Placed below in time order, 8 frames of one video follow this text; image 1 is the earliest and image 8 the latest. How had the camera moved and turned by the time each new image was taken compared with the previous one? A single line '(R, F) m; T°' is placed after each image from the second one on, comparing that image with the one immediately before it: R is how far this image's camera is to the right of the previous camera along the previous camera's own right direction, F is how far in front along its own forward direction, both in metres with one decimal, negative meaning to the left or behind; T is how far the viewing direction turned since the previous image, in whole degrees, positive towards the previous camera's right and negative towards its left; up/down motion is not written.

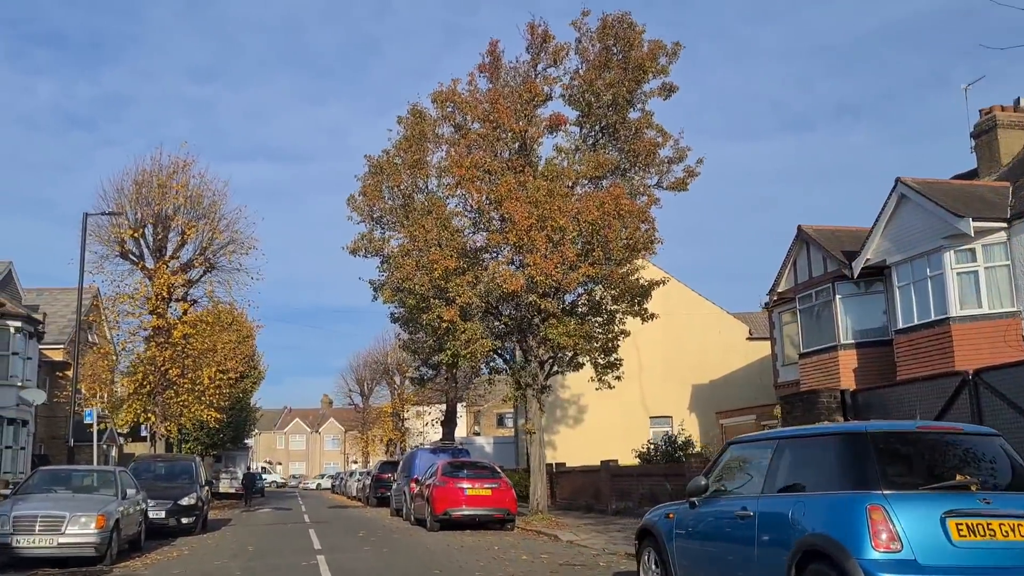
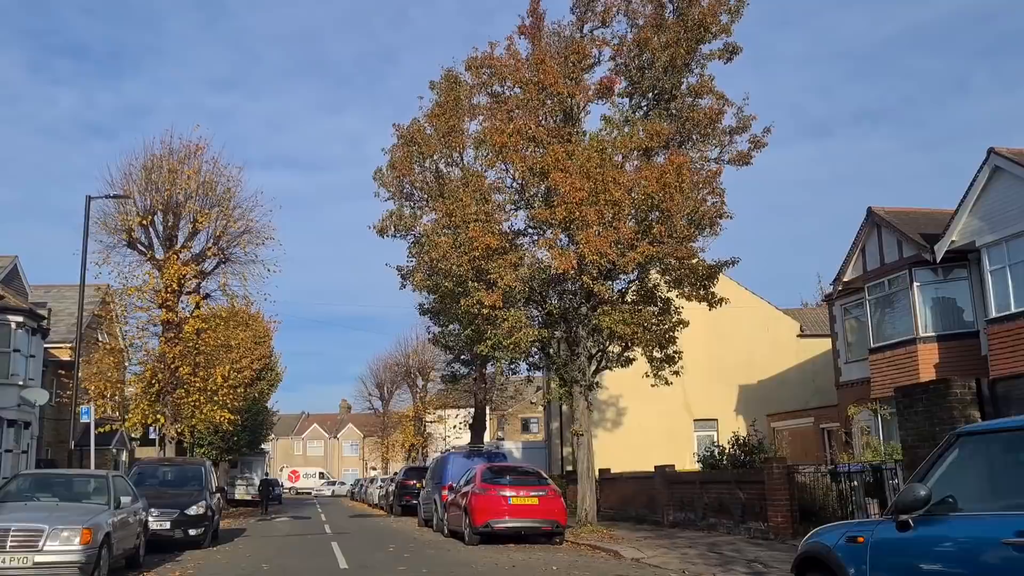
(-0.6, +2.2) m; -1°
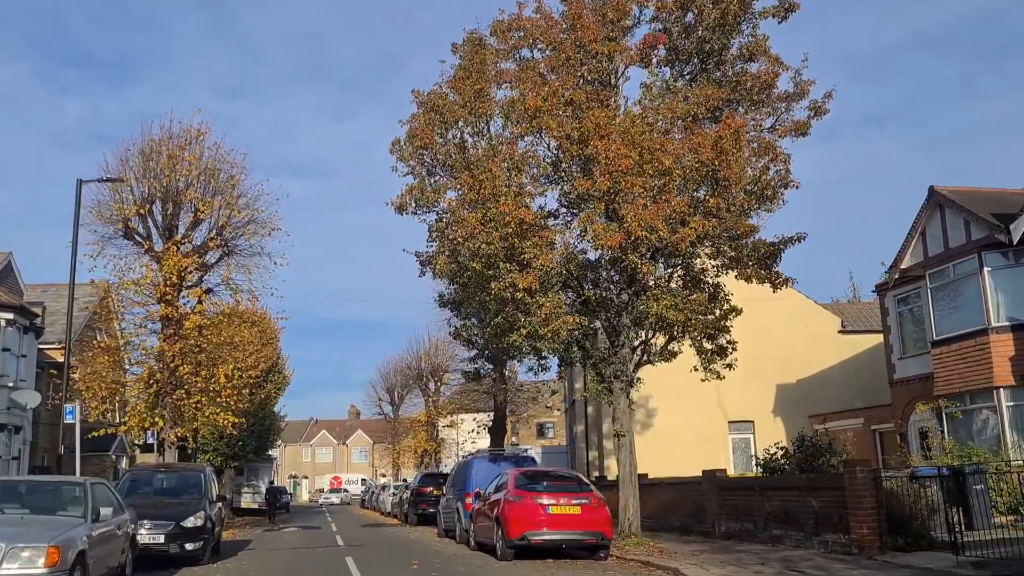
(-0.5, +1.9) m; 0°
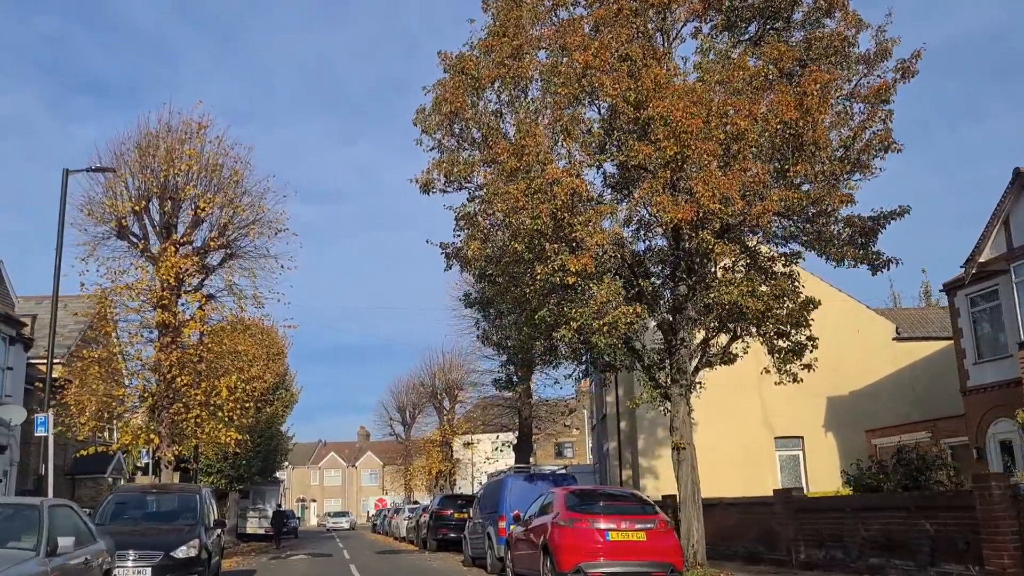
(-0.6, +2.3) m; 0°
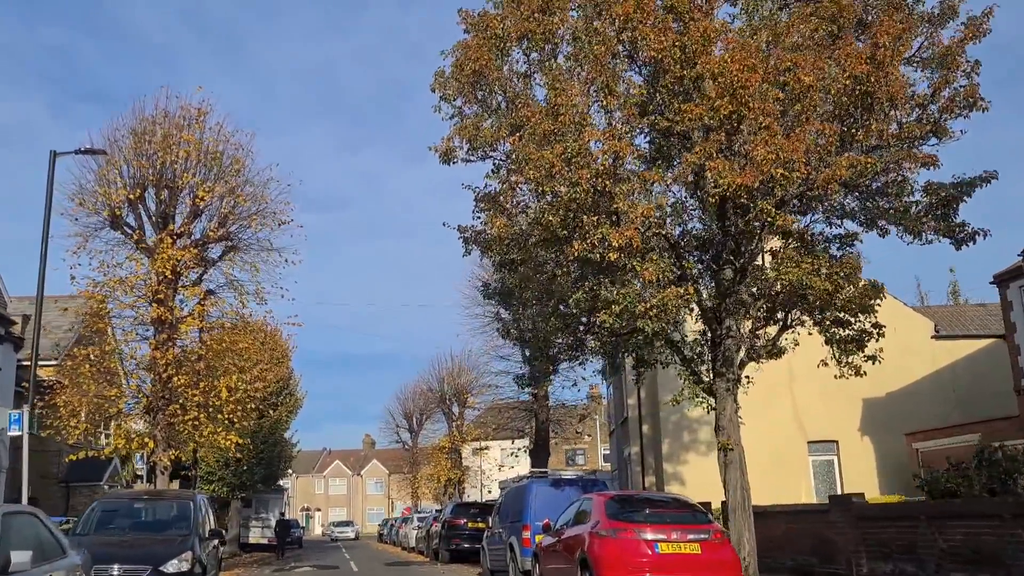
(-0.4, +1.5) m; 0°
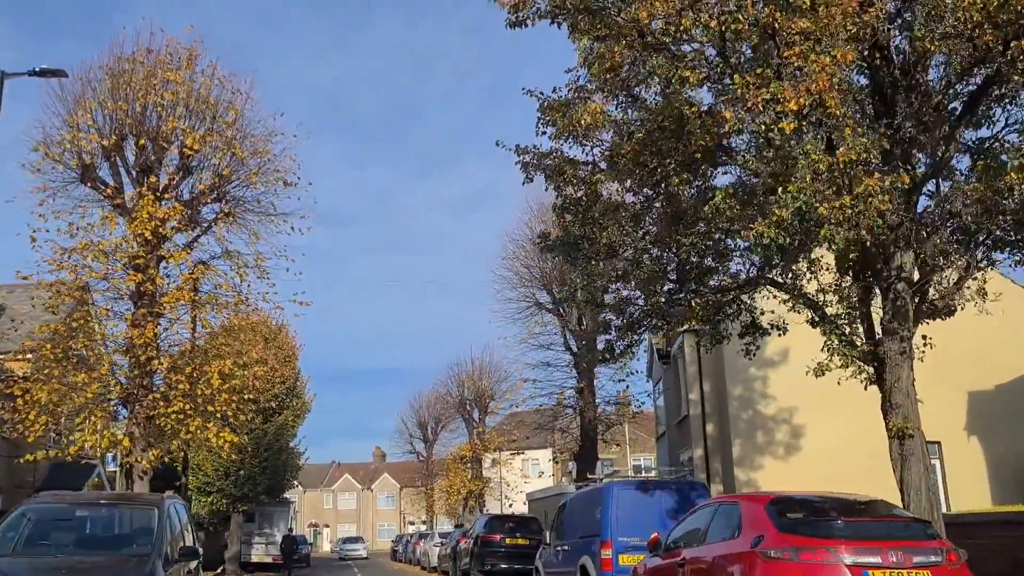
(-0.9, +3.8) m; 0°
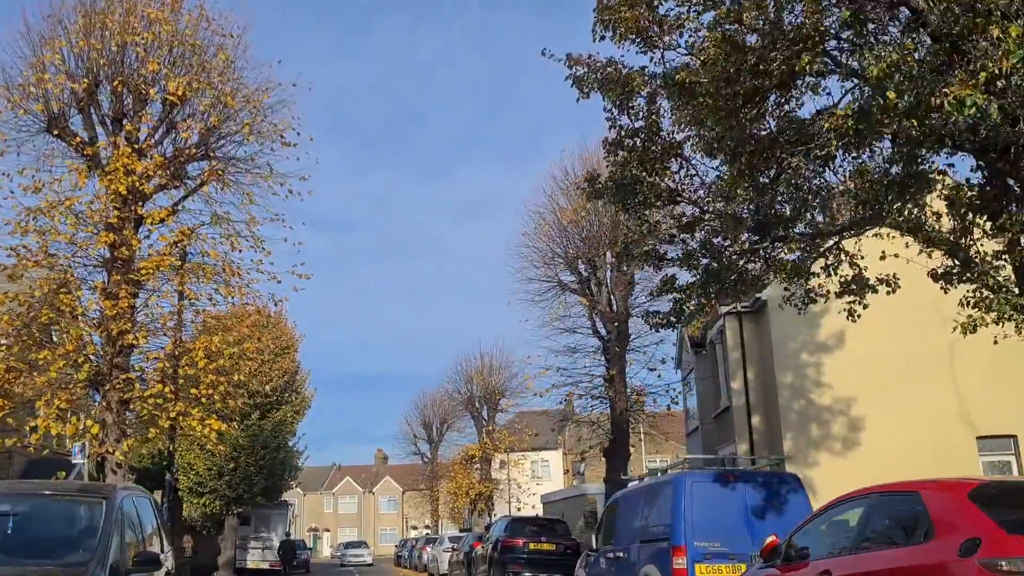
(-0.5, +2.4) m; 0°
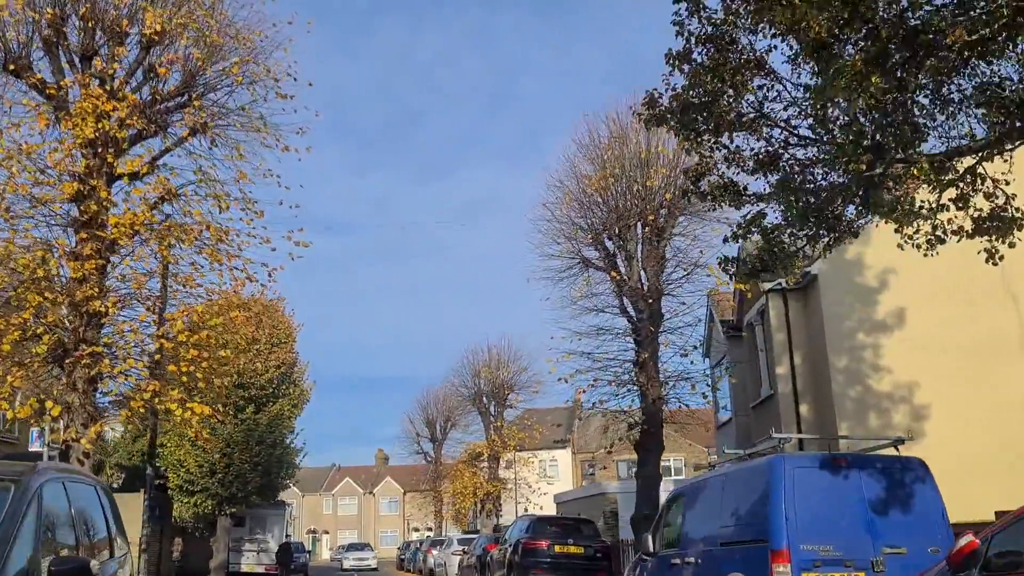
(-0.4, +2.1) m; 0°
